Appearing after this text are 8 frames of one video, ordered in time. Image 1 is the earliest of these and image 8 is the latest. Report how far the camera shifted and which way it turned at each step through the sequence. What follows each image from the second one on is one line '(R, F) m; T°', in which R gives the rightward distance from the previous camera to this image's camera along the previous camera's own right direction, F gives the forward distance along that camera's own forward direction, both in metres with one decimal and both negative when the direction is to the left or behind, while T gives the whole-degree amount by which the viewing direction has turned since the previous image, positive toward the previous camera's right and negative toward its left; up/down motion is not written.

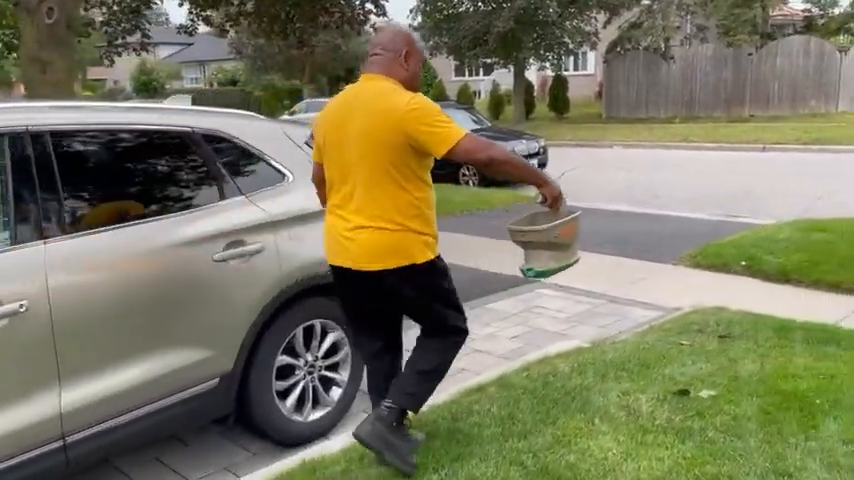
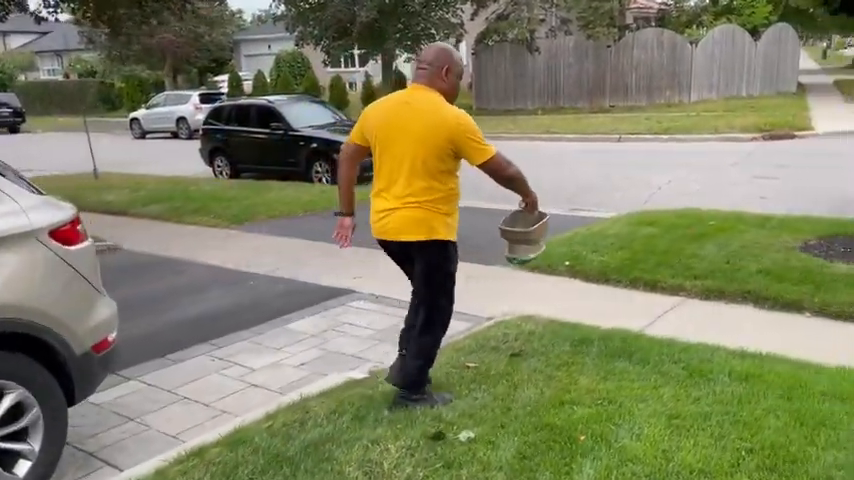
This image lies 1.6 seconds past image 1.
(+0.8, +0.5) m; +9°
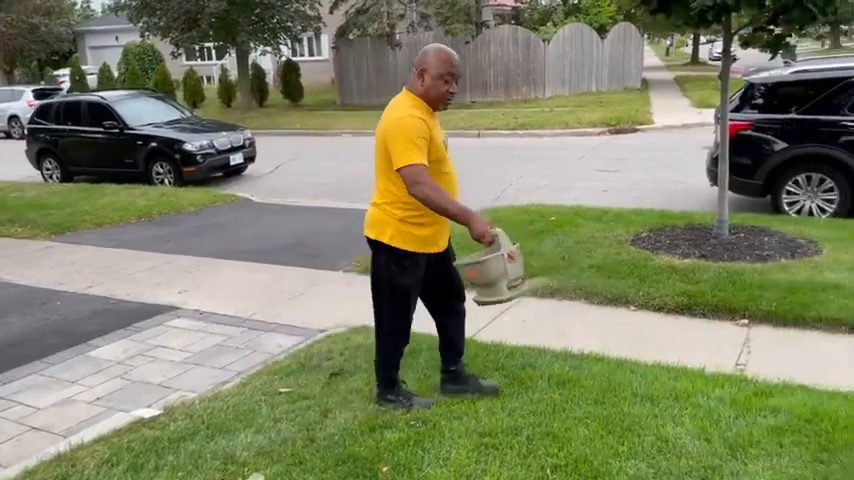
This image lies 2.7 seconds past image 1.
(+0.4, +0.2) m; +10°
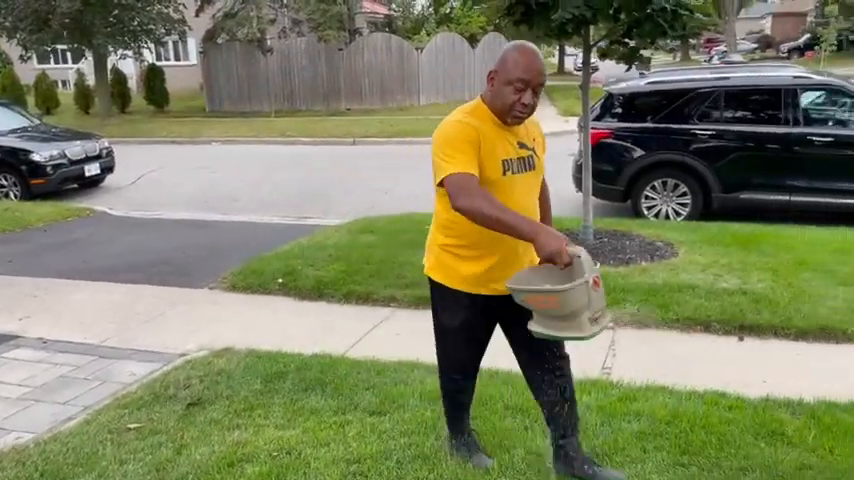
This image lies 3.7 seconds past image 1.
(+0.1, +0.1) m; +10°
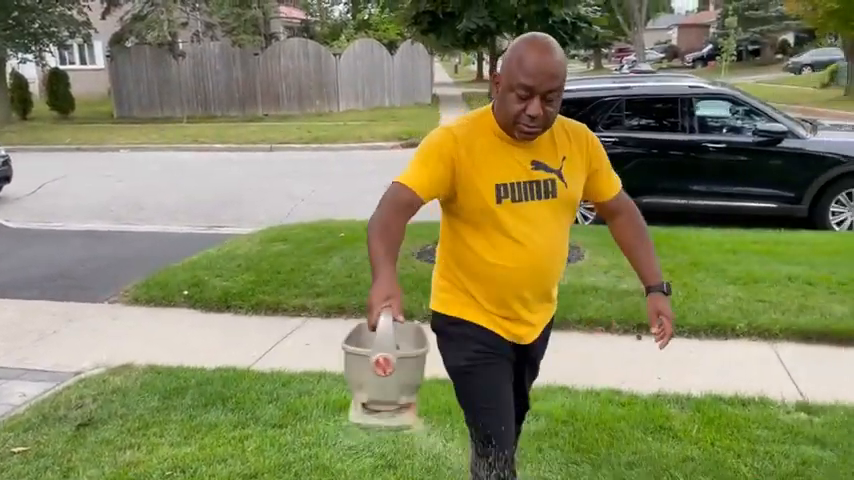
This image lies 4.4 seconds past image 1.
(+0.1, 0.0) m; +6°
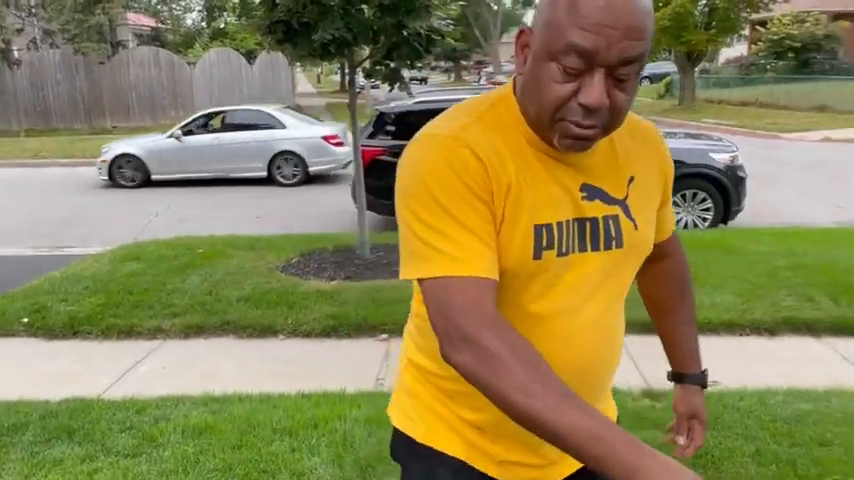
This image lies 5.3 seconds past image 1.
(0.0, 0.0) m; +10°
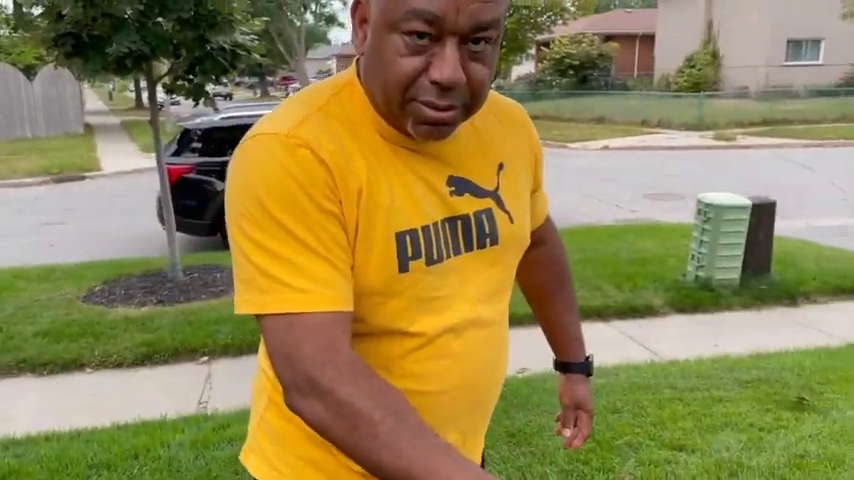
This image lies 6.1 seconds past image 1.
(0.0, -0.1) m; +15°
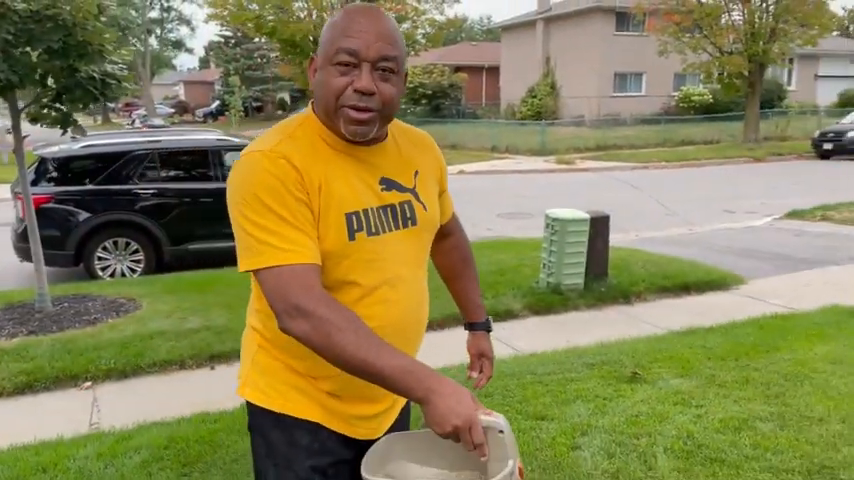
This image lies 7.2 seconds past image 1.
(-0.2, -0.5) m; +11°
